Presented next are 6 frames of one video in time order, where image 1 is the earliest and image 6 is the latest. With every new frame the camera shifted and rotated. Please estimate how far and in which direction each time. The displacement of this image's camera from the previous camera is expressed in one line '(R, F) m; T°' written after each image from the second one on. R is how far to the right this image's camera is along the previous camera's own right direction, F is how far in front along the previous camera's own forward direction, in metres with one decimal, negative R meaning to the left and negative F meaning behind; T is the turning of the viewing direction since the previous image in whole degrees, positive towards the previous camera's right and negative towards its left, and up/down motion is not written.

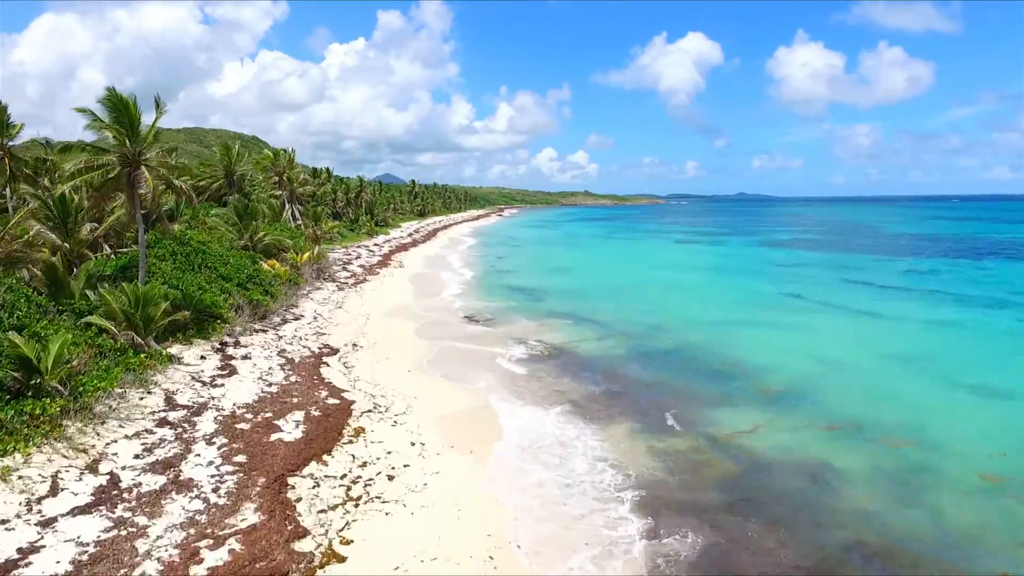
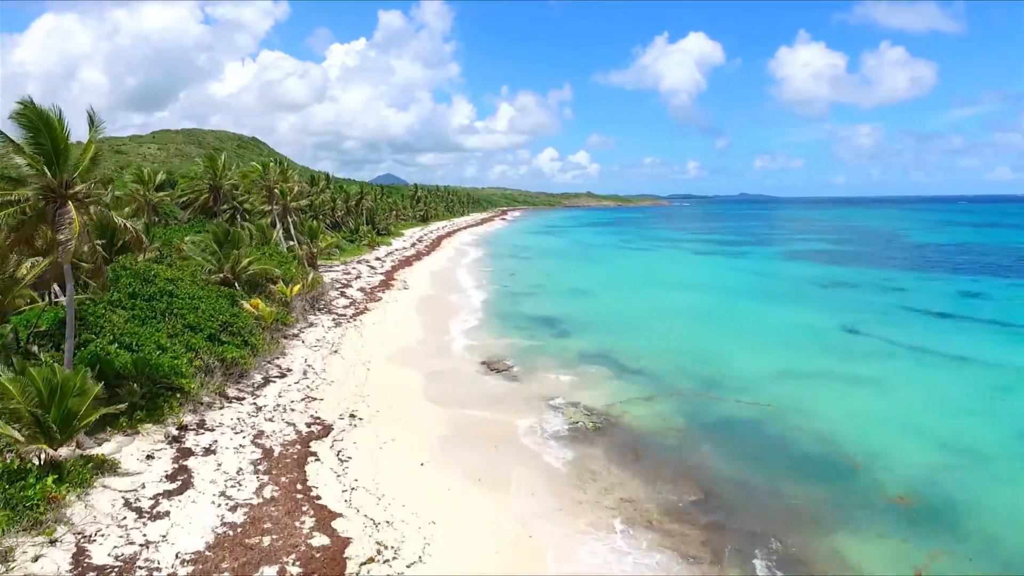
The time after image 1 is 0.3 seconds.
(-0.8, +3.5) m; 0°
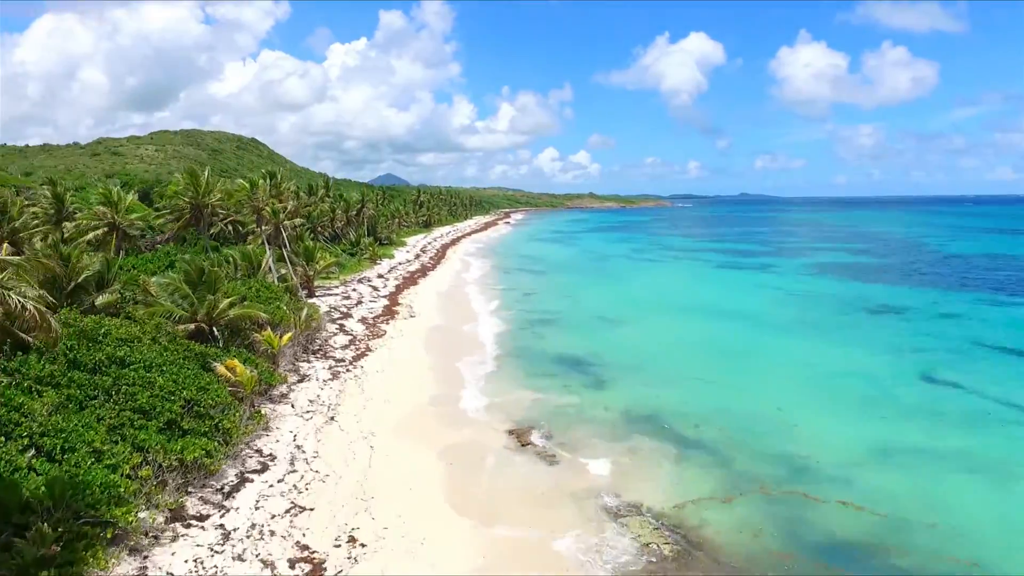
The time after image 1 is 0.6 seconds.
(-0.9, +3.6) m; 0°
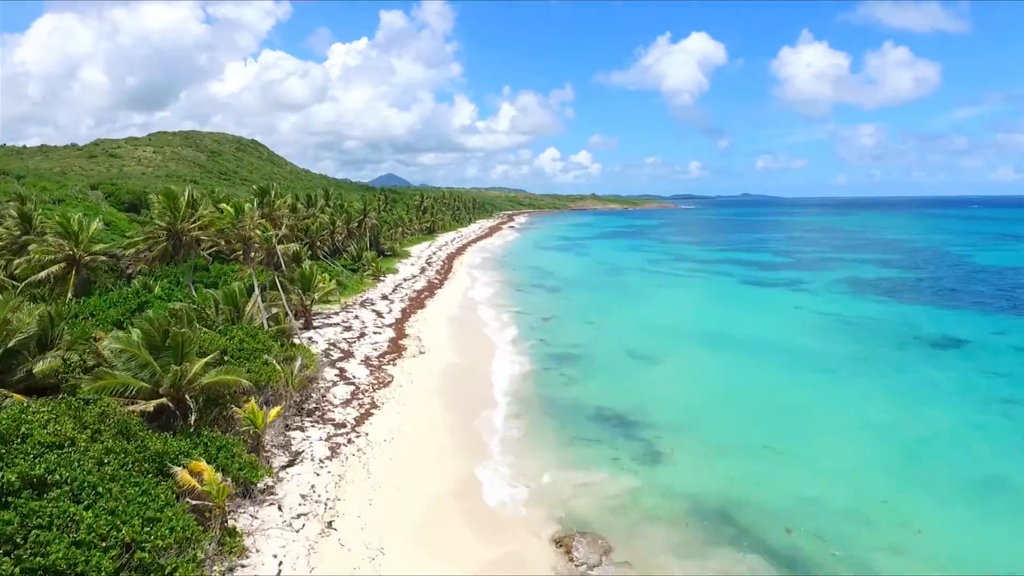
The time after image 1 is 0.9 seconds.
(-1.0, +3.6) m; 0°
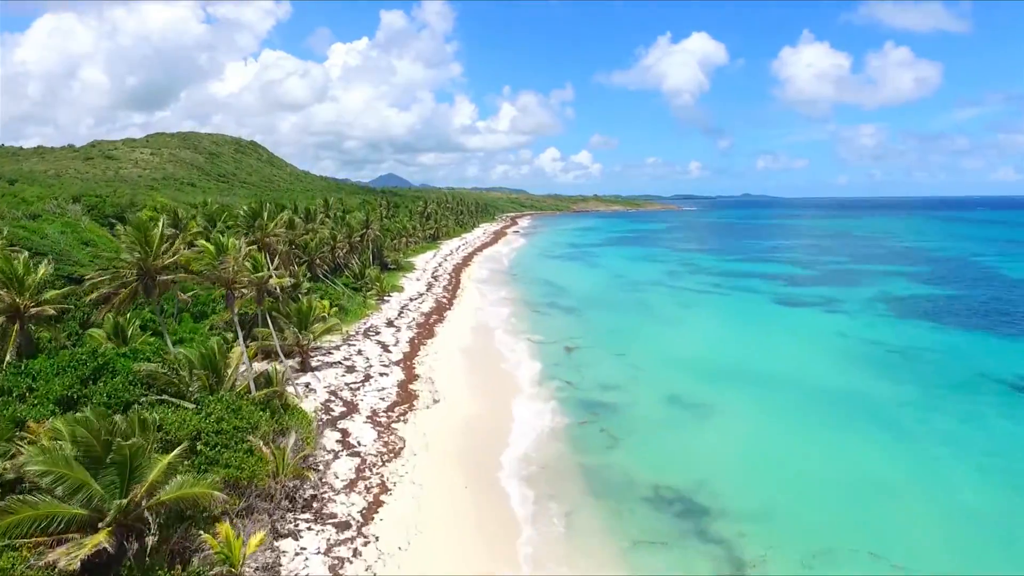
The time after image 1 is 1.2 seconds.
(-1.1, +3.6) m; 0°
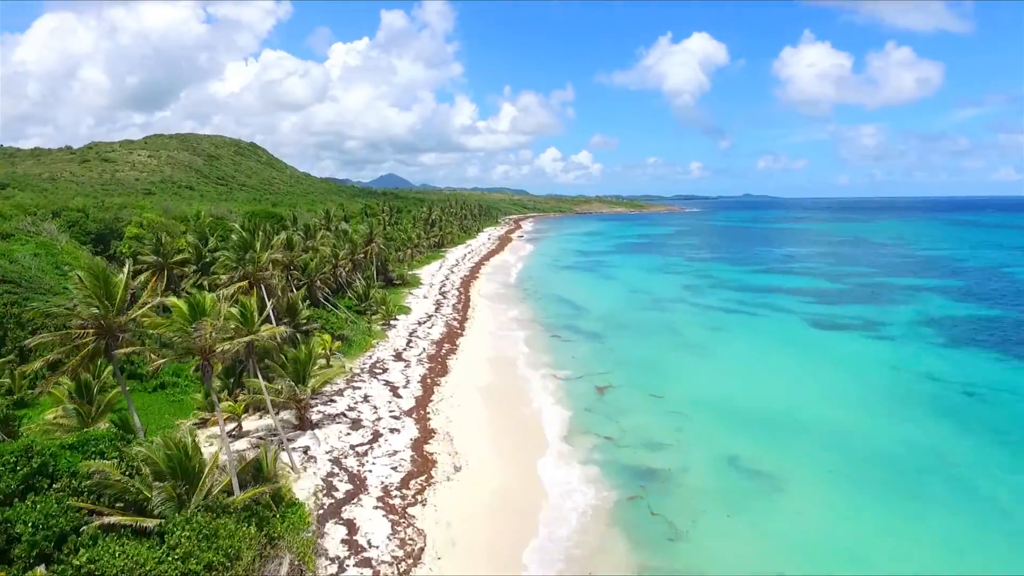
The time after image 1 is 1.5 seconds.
(-1.2, +3.7) m; 0°
